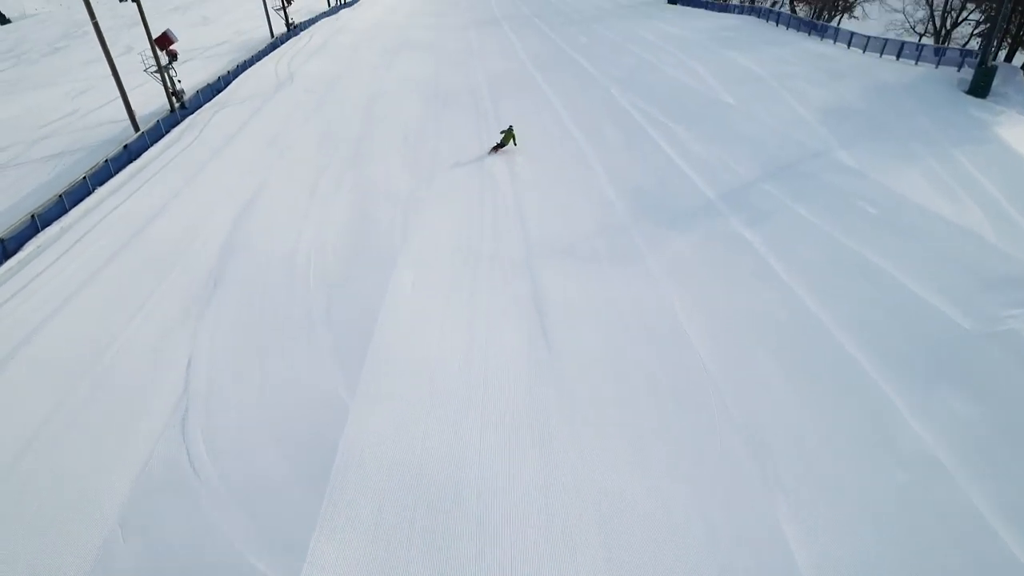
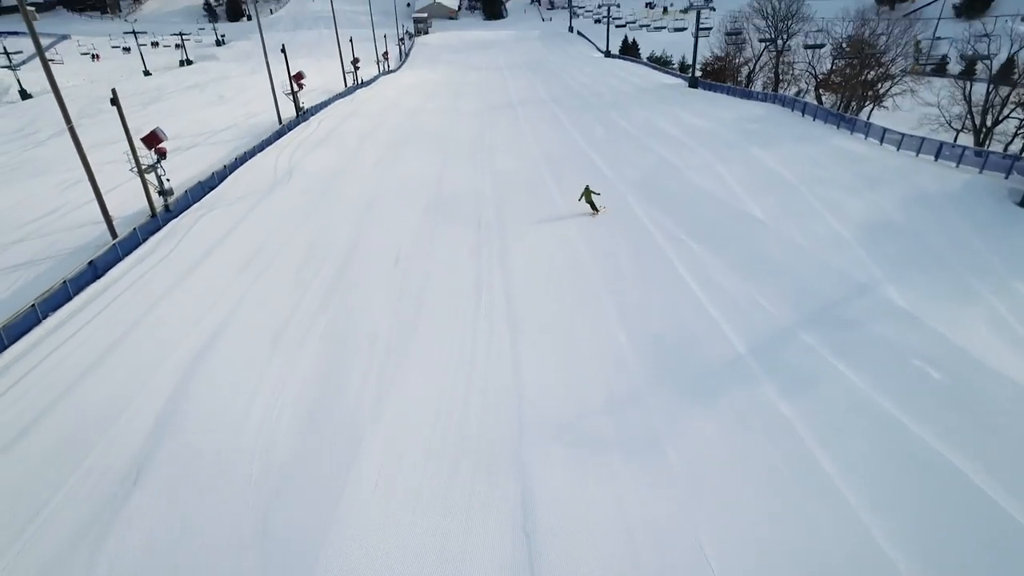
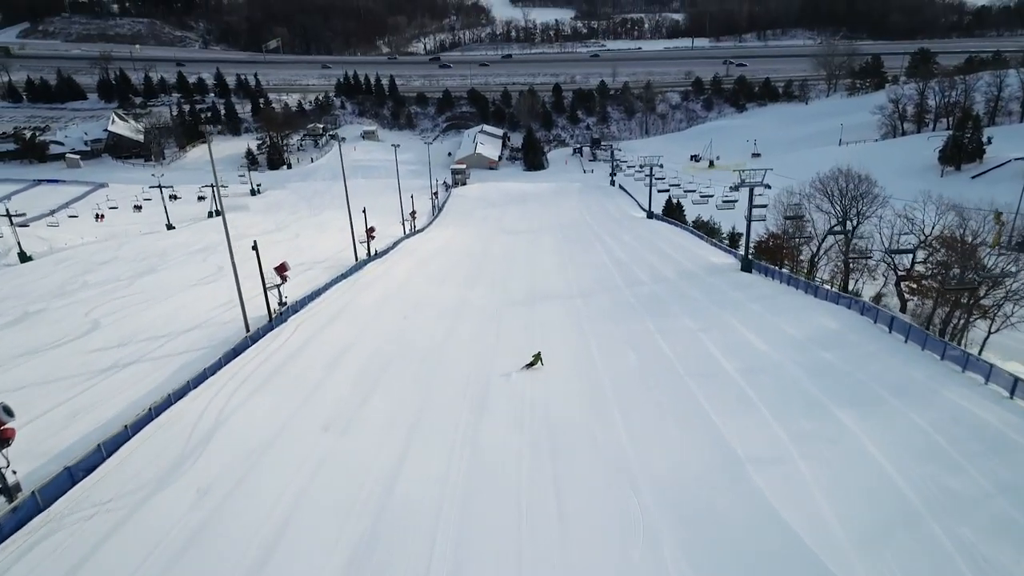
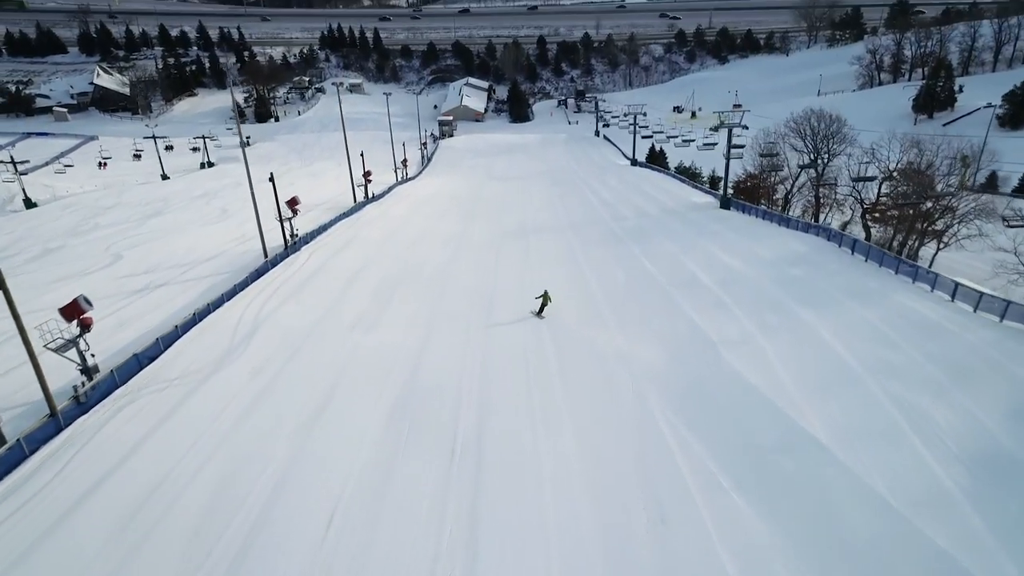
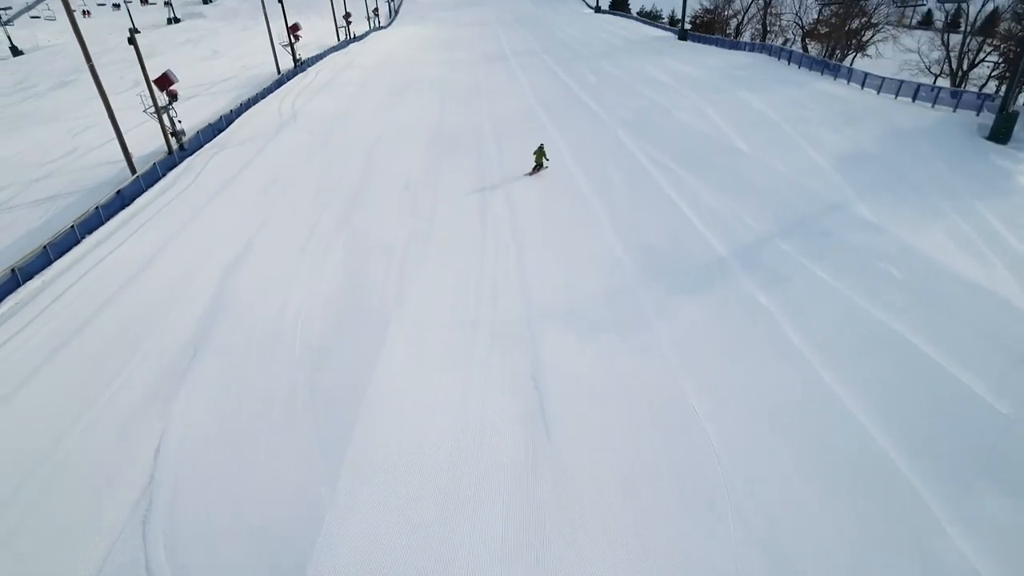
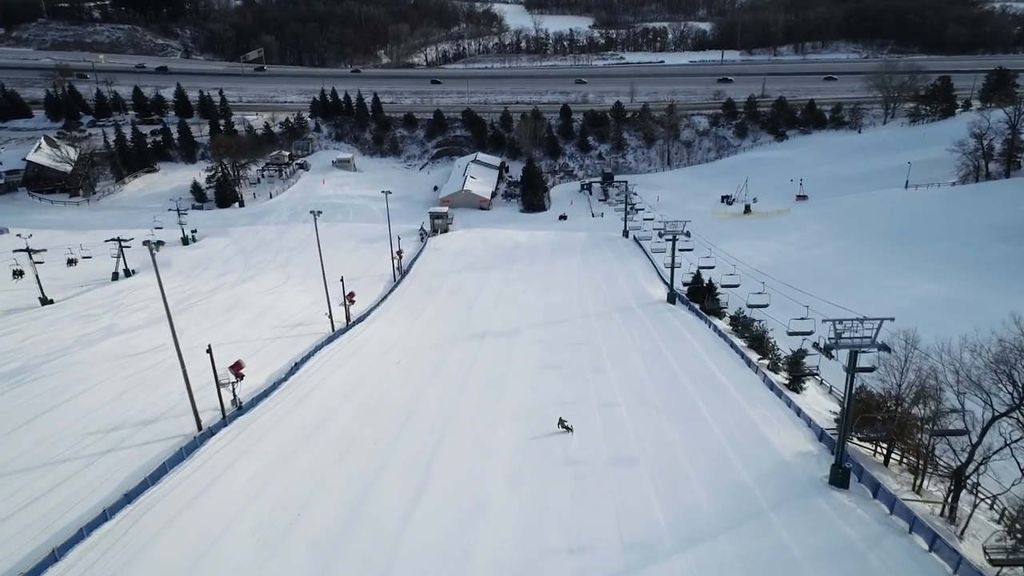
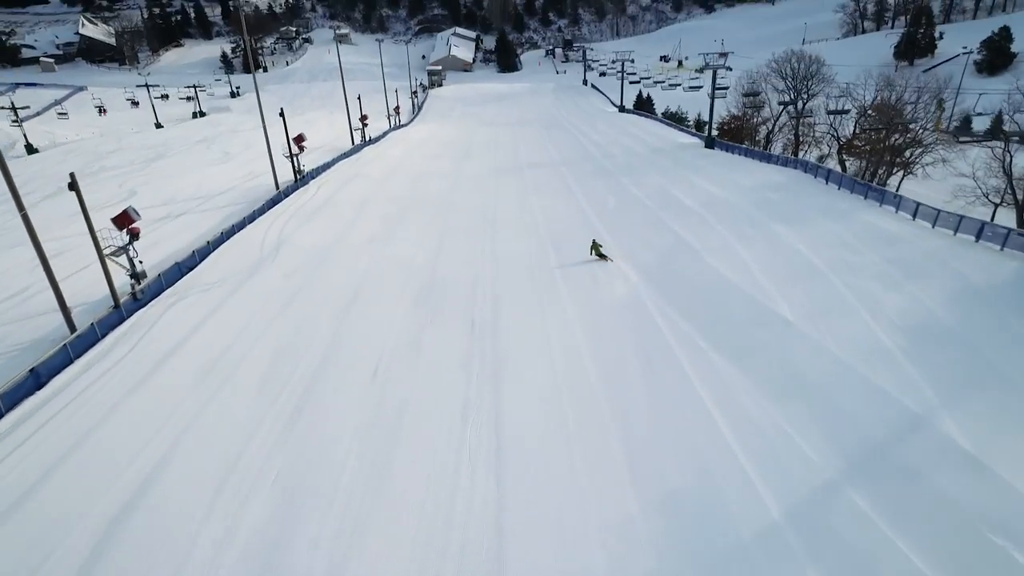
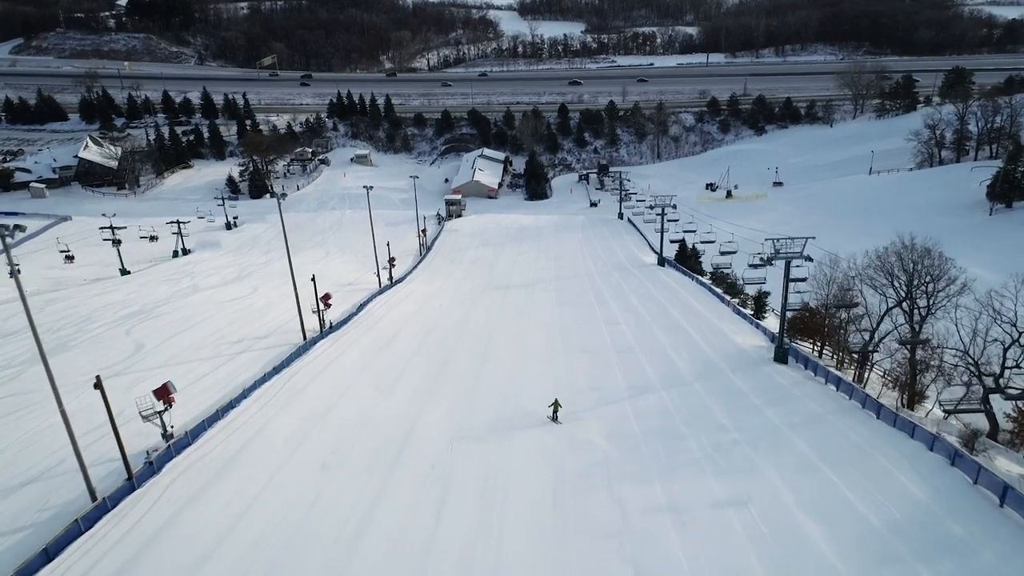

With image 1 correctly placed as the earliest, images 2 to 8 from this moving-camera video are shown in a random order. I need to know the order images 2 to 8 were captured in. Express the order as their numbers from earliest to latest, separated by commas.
5, 2, 7, 4, 3, 8, 6
